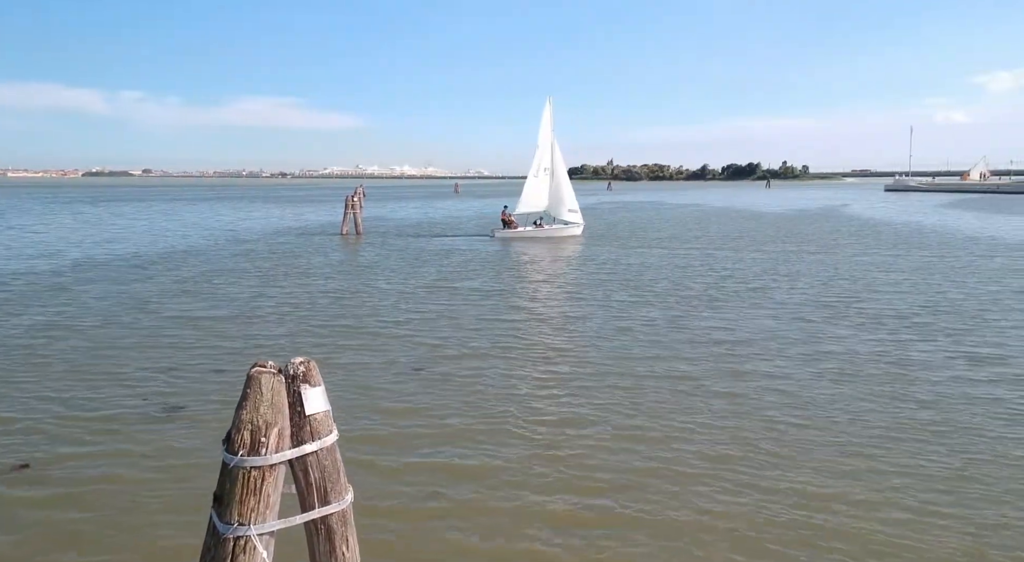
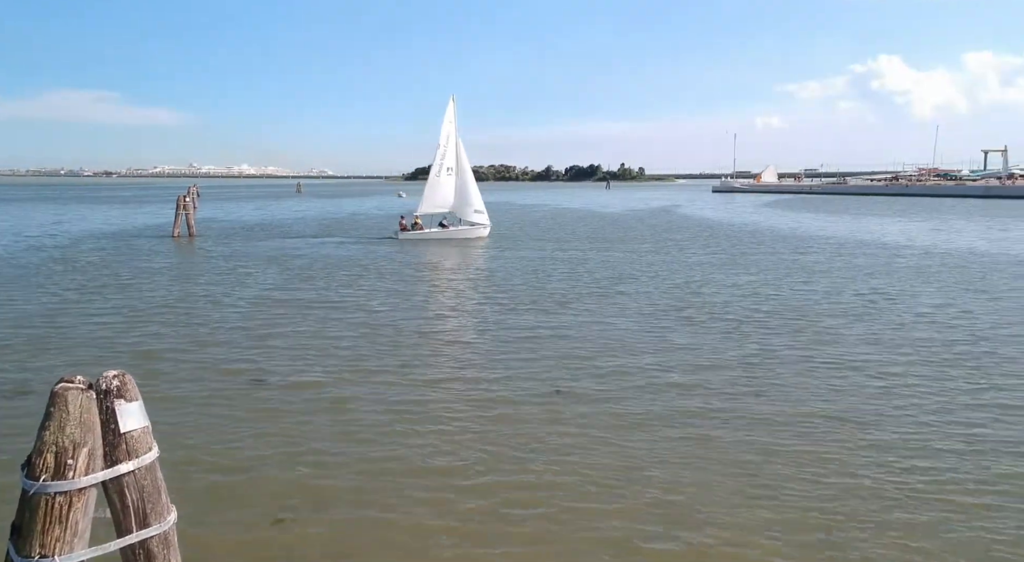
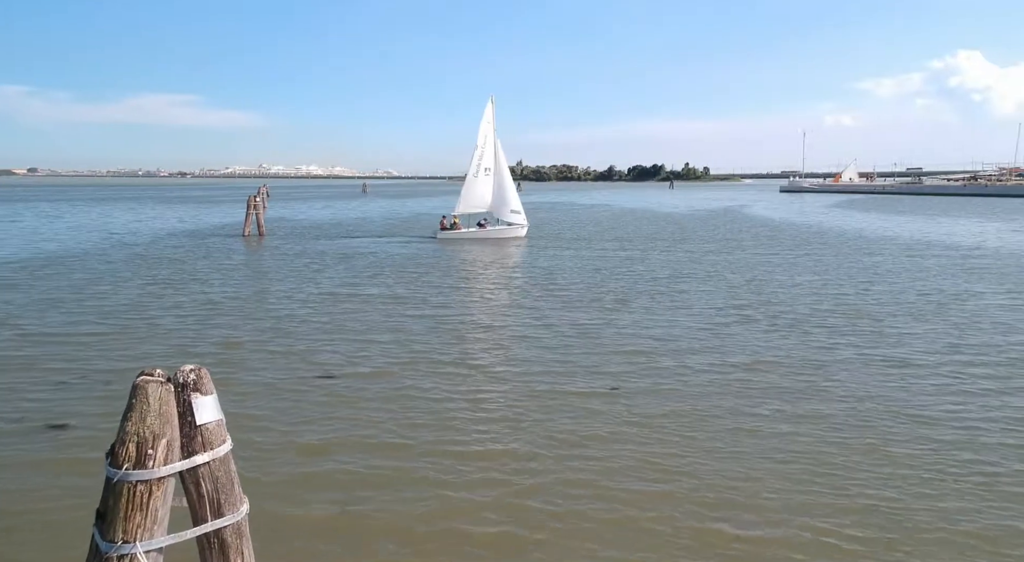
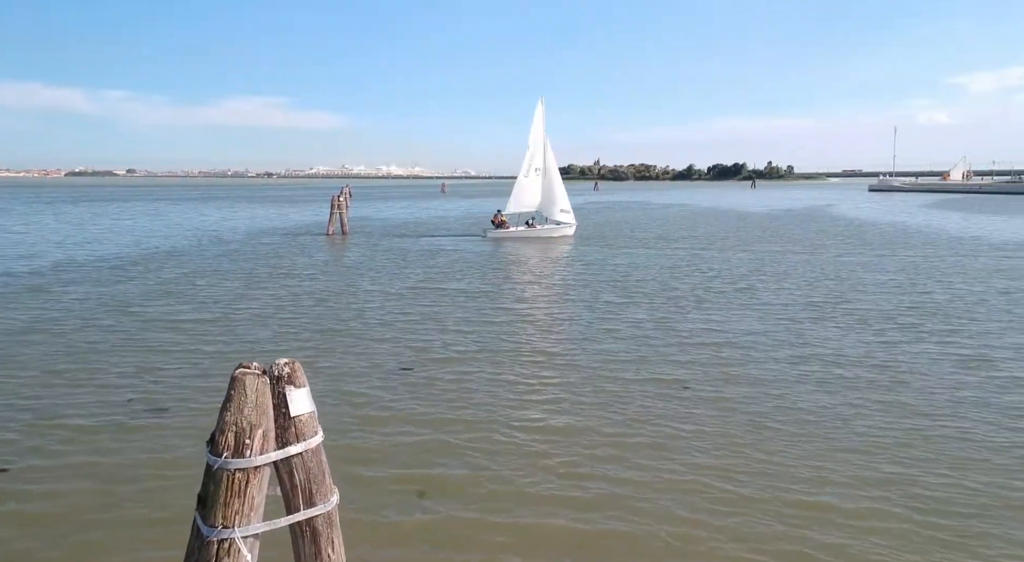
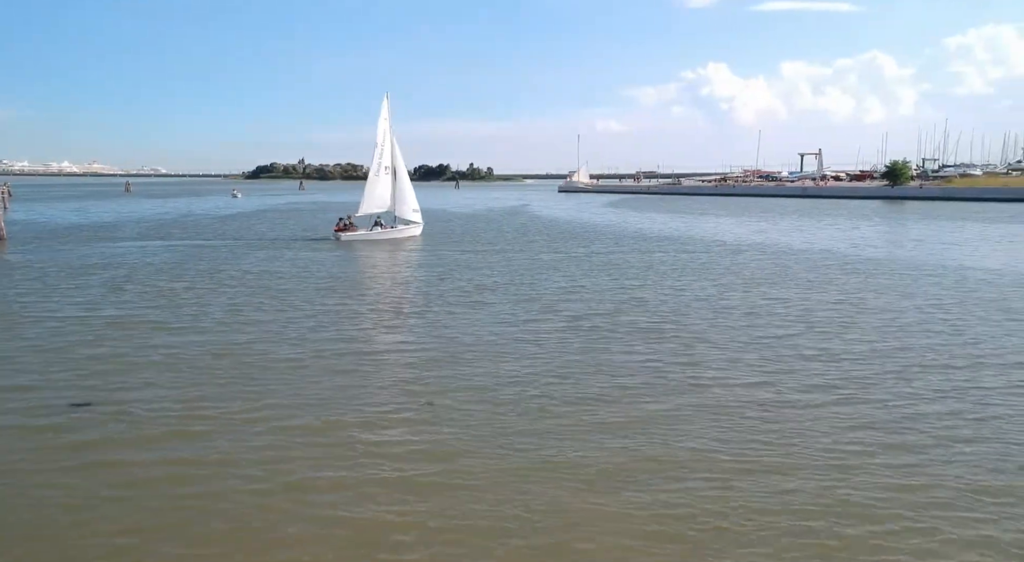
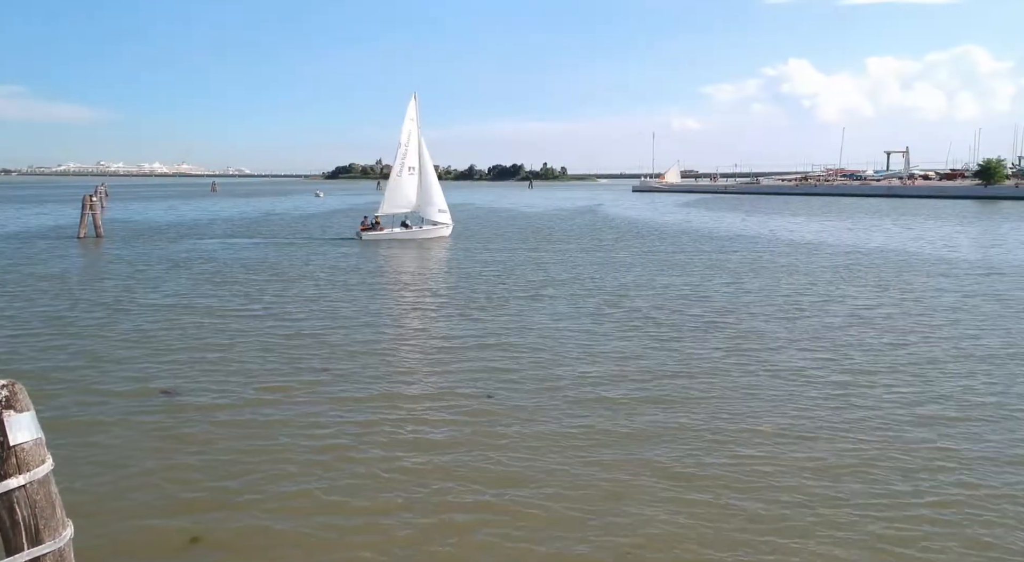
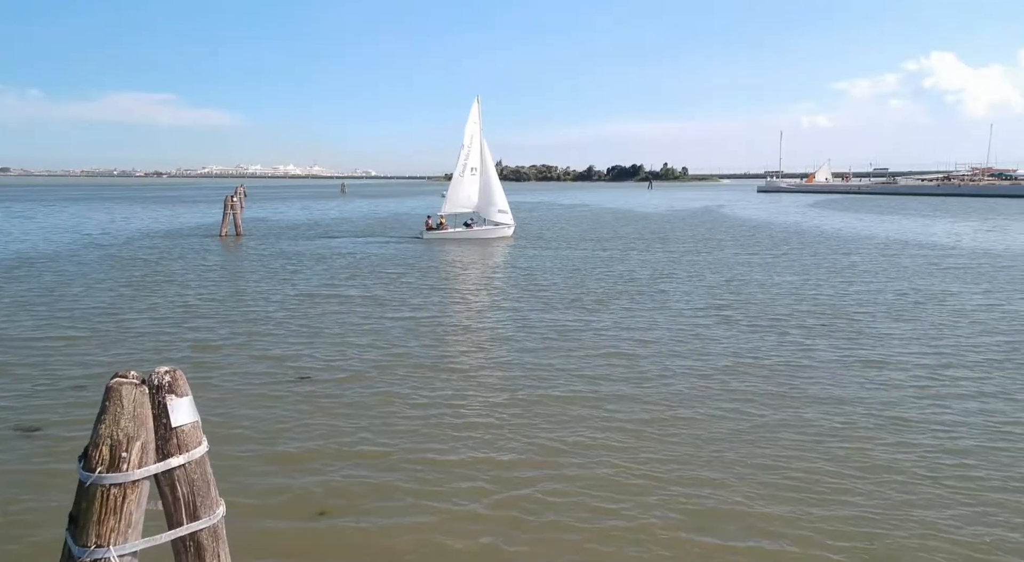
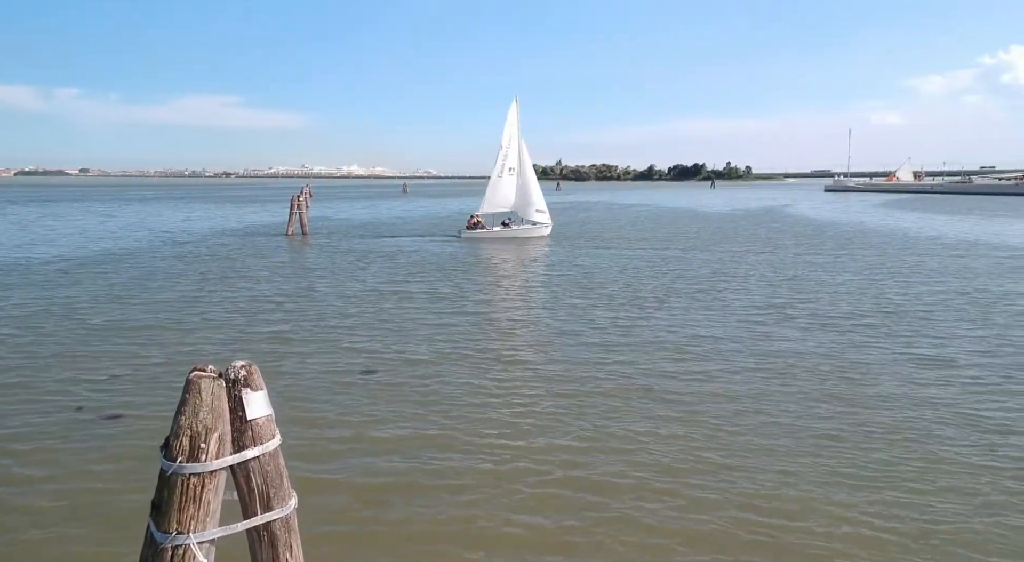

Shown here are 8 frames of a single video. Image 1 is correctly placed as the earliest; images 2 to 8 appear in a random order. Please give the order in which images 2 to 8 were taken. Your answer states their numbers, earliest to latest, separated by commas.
4, 8, 3, 7, 2, 6, 5
